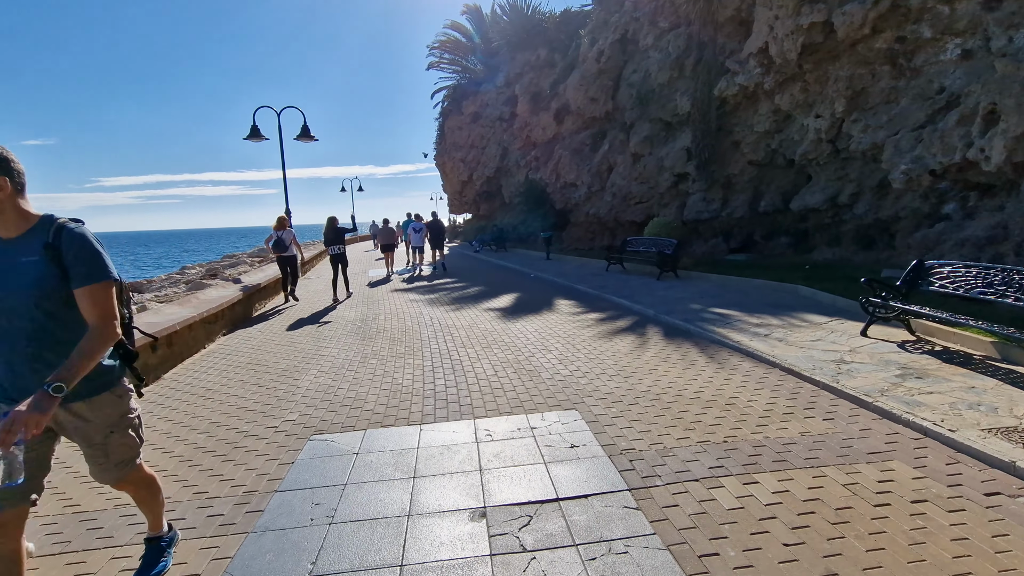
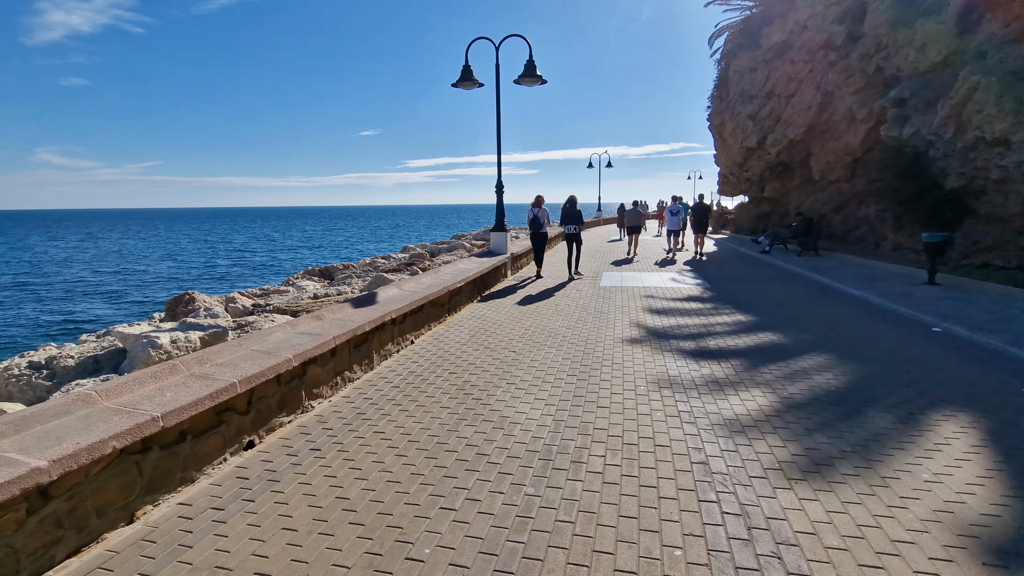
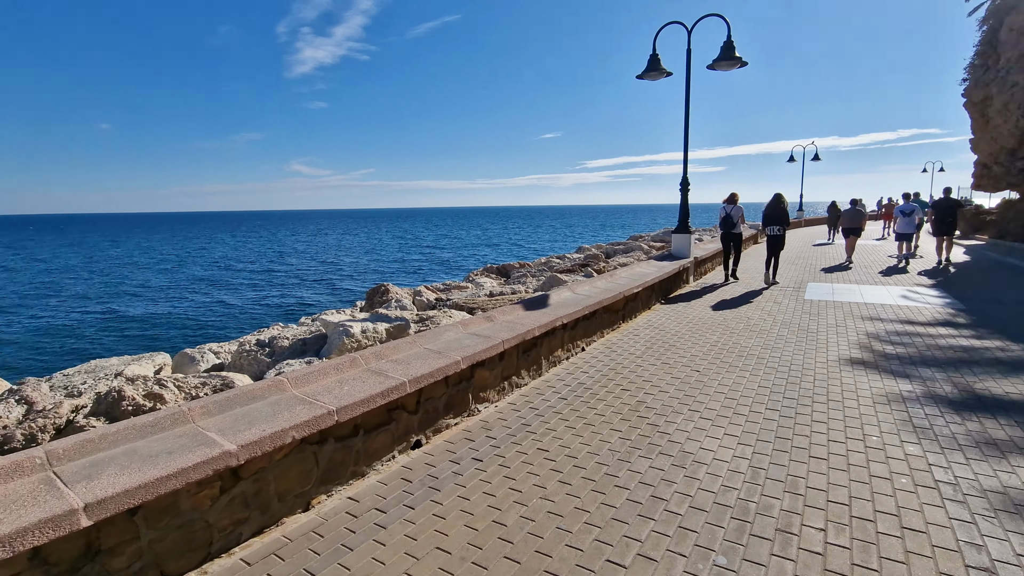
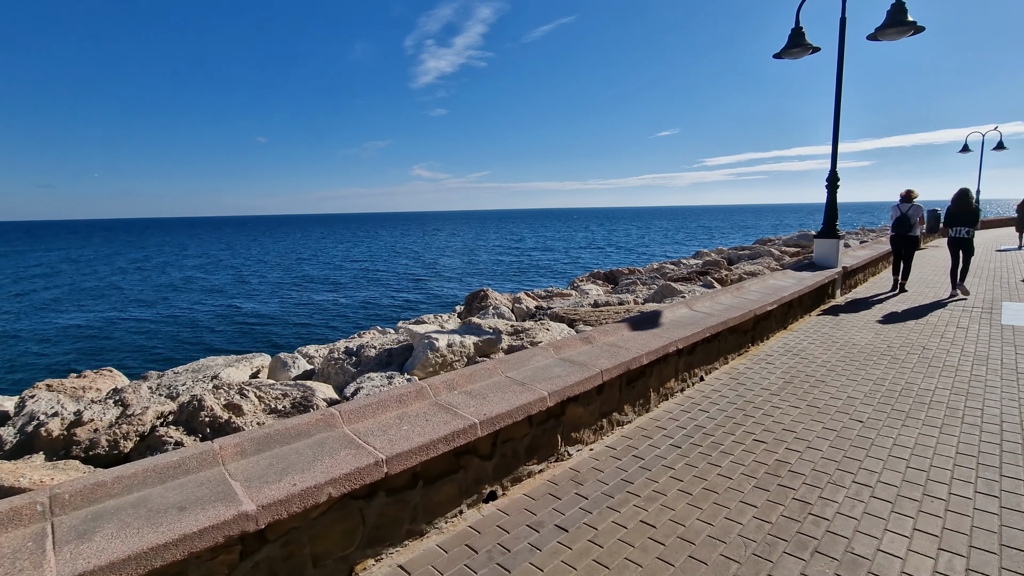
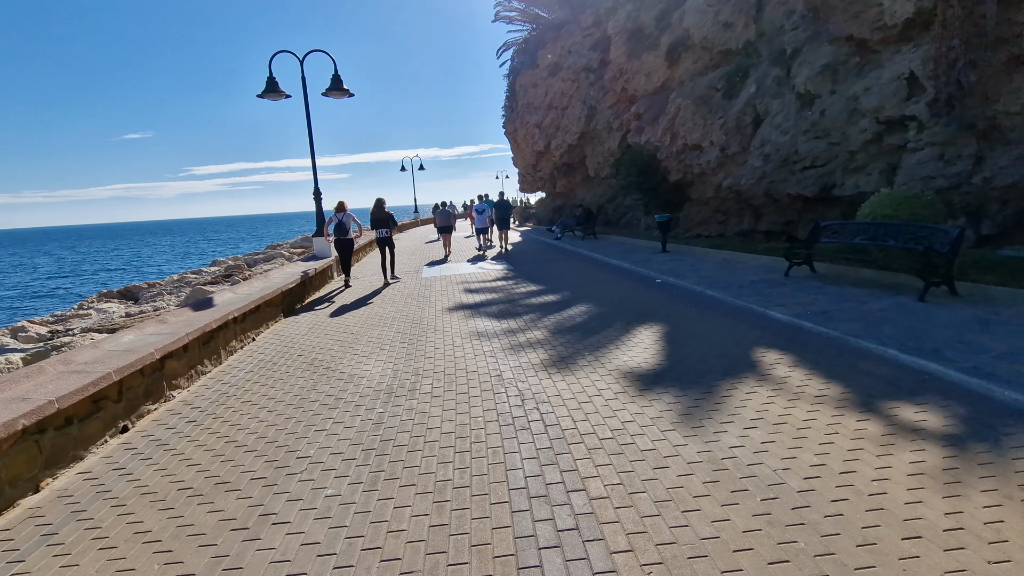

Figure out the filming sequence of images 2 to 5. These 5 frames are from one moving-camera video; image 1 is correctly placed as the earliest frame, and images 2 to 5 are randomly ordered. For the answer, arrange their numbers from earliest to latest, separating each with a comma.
5, 2, 3, 4
